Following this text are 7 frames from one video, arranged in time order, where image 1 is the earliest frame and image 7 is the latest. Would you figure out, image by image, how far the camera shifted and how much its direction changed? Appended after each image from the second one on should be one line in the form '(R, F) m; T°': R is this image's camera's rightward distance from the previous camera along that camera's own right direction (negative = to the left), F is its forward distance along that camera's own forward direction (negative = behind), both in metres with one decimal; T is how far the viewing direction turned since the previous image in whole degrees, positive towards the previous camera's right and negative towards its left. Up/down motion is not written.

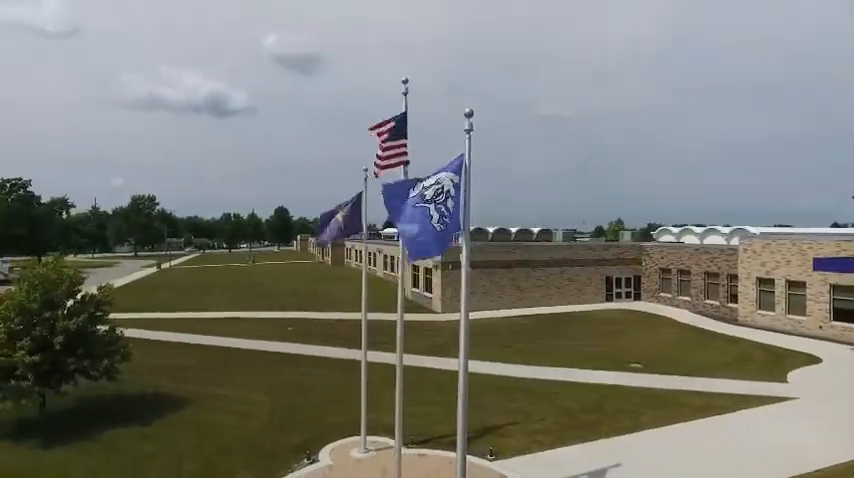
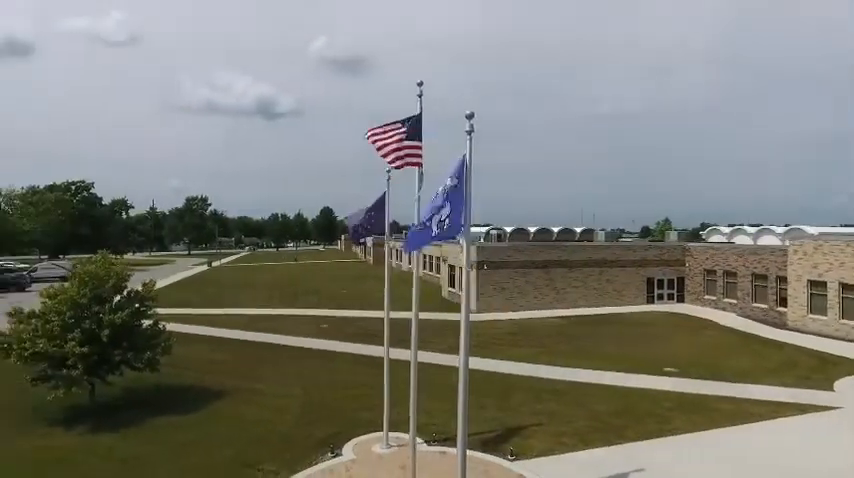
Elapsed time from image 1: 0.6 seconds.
(+0.6, -0.1) m; -5°
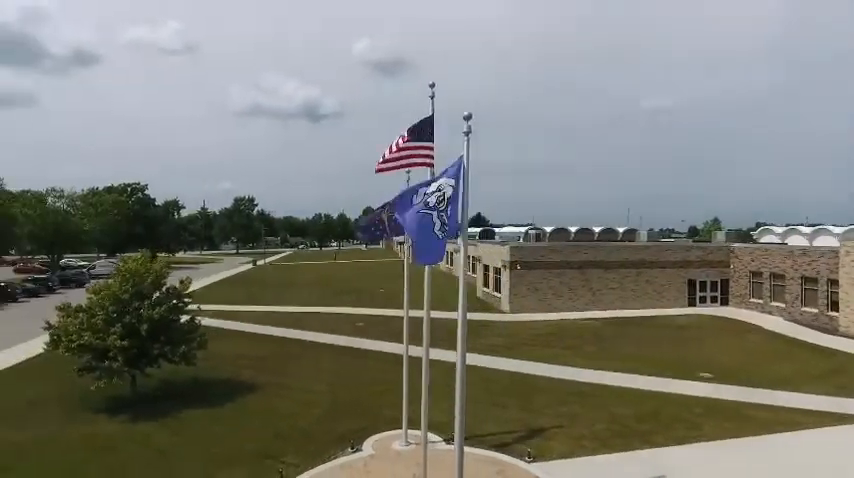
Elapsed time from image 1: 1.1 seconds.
(+0.6, -0.1) m; -5°
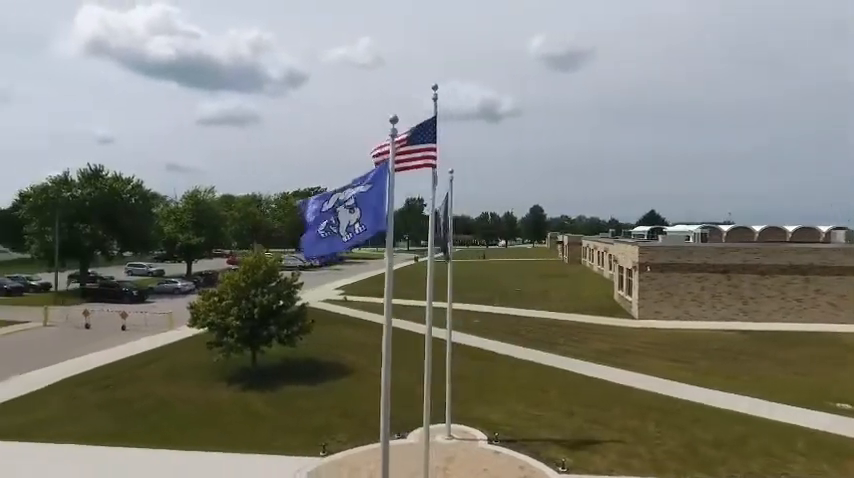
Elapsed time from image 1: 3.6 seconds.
(+3.5, +0.3) m; -19°
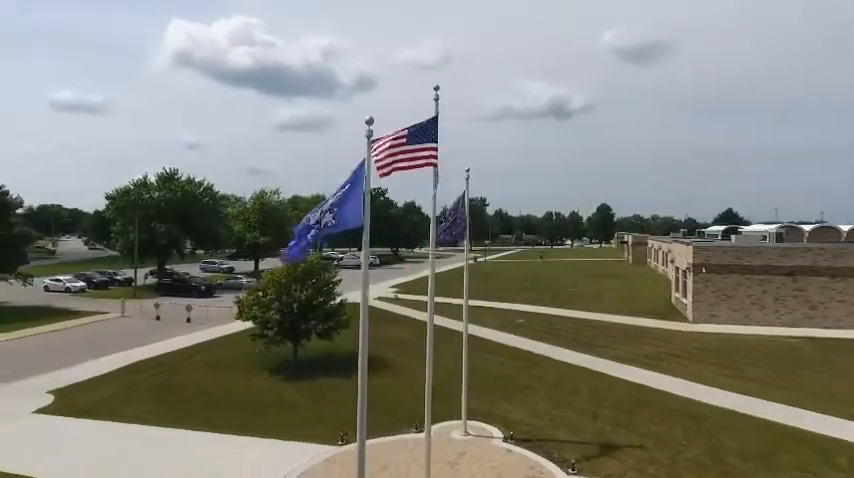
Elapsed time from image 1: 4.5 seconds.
(+1.4, -0.1) m; -7°
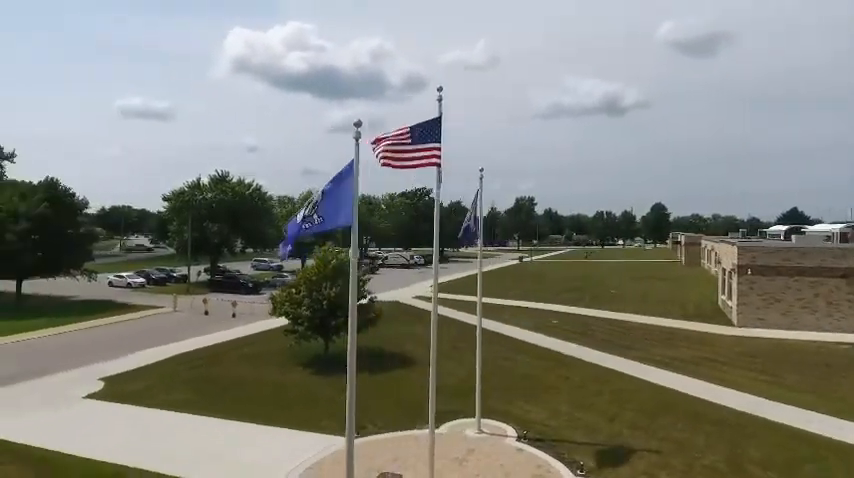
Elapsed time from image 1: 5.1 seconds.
(+1.0, -0.2) m; -6°
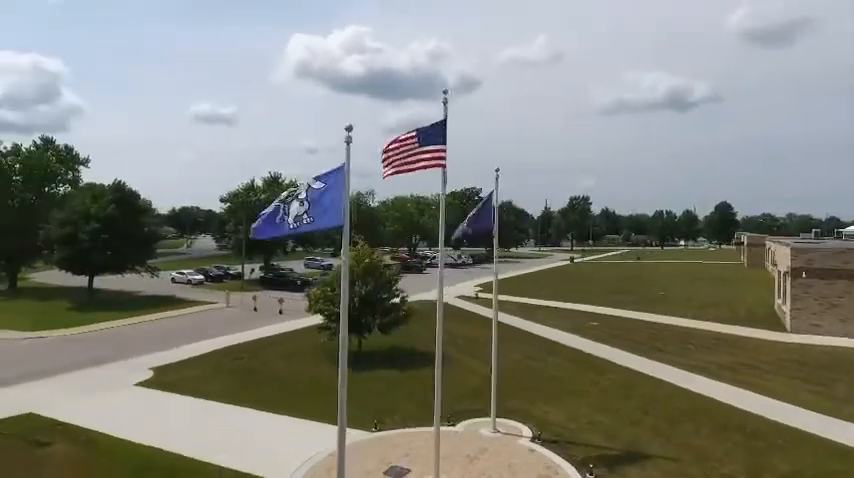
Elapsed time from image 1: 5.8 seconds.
(+1.1, -0.2) m; -6°
